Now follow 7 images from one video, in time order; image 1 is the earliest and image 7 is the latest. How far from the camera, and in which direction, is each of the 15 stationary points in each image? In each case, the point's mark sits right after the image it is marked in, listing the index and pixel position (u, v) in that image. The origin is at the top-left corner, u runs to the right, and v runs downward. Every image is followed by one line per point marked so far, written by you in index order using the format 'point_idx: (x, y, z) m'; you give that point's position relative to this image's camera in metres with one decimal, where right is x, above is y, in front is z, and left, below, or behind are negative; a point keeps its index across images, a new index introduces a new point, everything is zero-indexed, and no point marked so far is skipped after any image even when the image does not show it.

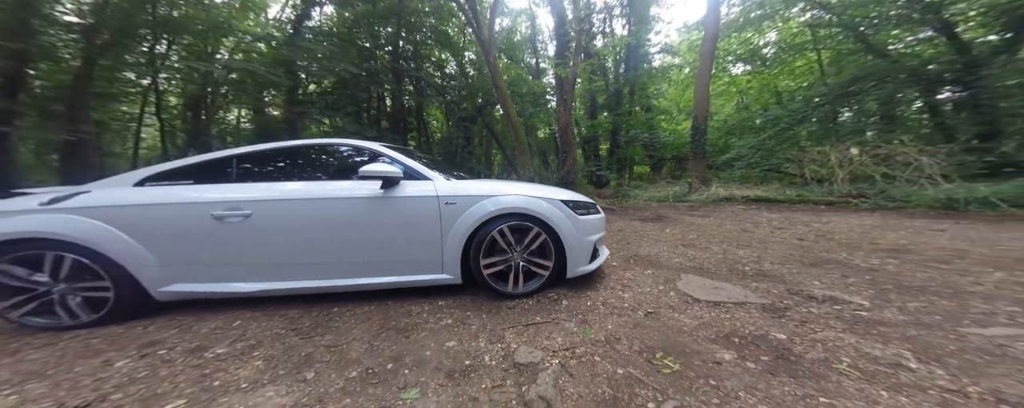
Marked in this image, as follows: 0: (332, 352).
0: (-1.0, -0.8, +1.6) m
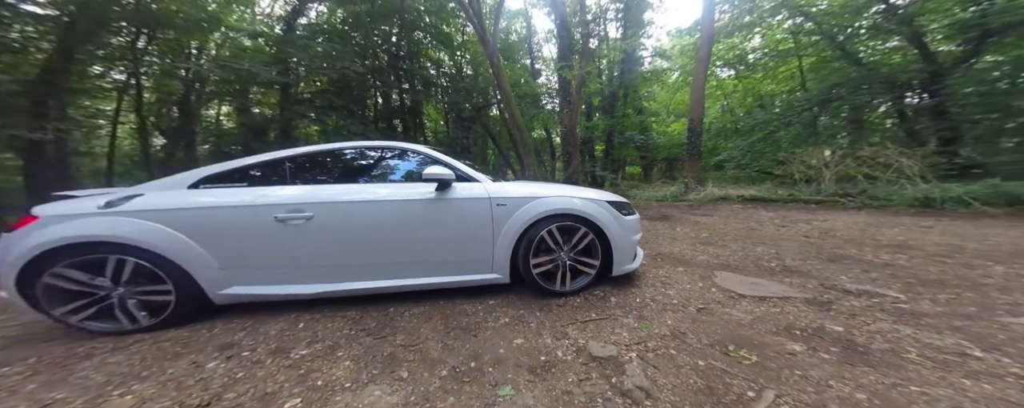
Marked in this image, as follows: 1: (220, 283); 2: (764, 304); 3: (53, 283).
0: (-0.6, -0.8, +1.7) m
1: (-1.8, -0.5, +1.8) m
2: (+1.8, -0.7, +2.1) m
3: (-2.5, -0.4, +1.6) m
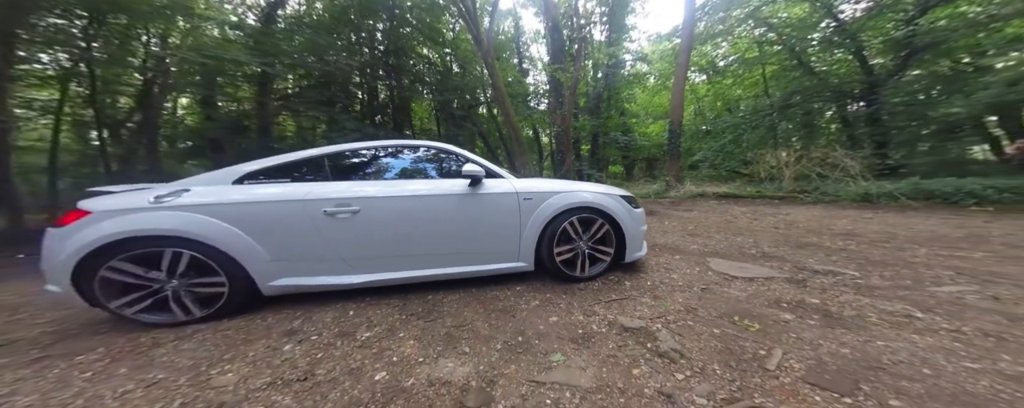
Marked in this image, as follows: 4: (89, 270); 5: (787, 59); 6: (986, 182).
0: (-0.3, -0.8, +1.8) m
1: (-1.6, -0.5, +1.9) m
2: (+2.0, -0.7, +2.4) m
3: (-2.2, -0.4, +1.6) m
4: (-2.3, -0.4, +1.6) m
5: (+10.6, +5.8, +11.3) m
6: (+10.3, +0.5, +6.3) m
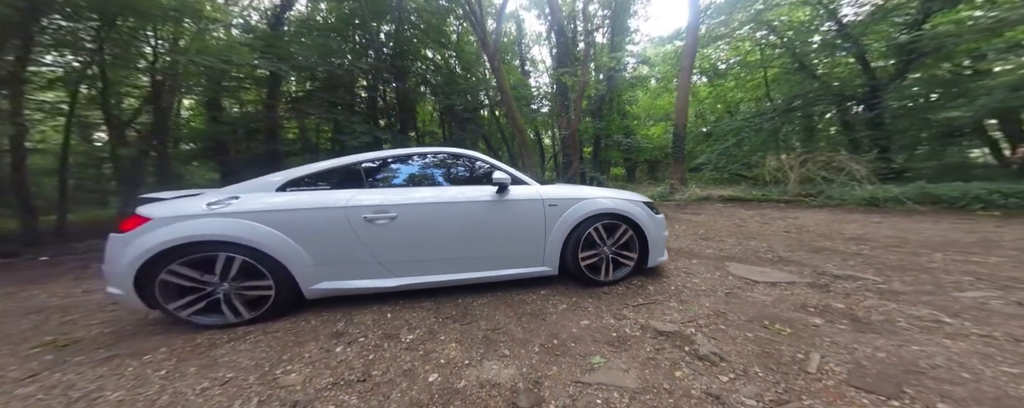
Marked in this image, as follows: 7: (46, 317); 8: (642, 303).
0: (-0.1, -0.8, +1.9) m
1: (-1.3, -0.5, +1.9) m
2: (+2.3, -0.7, +2.5) m
3: (-2.0, -0.4, +1.7) m
4: (-2.0, -0.4, +1.7) m
5: (+10.9, +5.6, +11.4) m
6: (+10.5, +0.4, +6.4) m
7: (-3.1, -0.7, +1.9) m
8: (+1.0, -0.8, +2.2) m
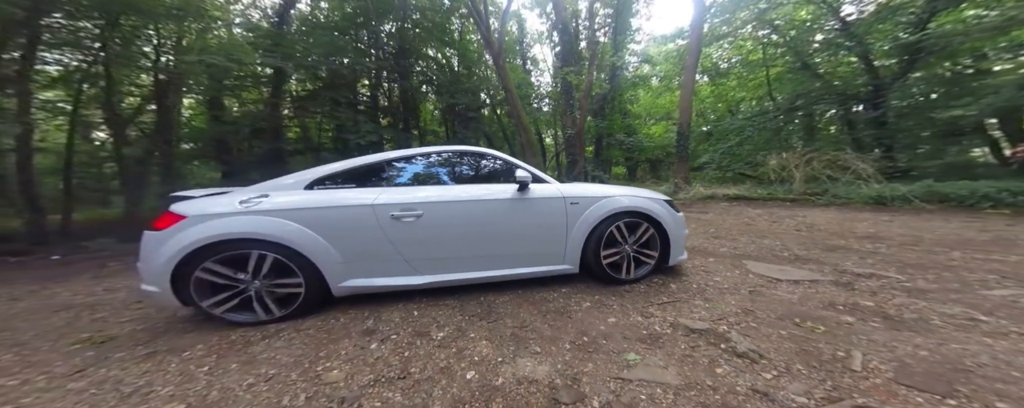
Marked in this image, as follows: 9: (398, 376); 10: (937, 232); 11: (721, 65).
0: (+0.1, -0.8, +1.9) m
1: (-1.1, -0.5, +1.9) m
2: (+2.5, -0.7, +2.5) m
3: (-1.8, -0.4, +1.7) m
4: (-1.8, -0.4, +1.6) m
5: (+11.1, +5.7, +11.4) m
6: (+10.7, +0.4, +6.4) m
7: (-2.9, -0.7, +1.9) m
8: (+1.2, -0.8, +2.2) m
9: (-0.5, -0.8, +1.4) m
10: (+6.8, -0.4, +4.6) m
11: (+10.2, +6.8, +14.1) m
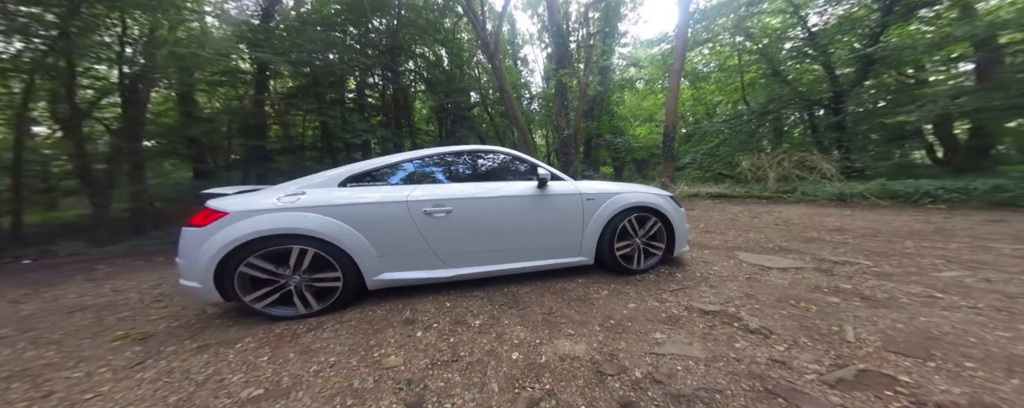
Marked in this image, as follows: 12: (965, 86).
0: (+0.3, -0.8, +2.0) m
1: (-0.9, -0.5, +2.0) m
2: (+2.6, -0.7, +2.8) m
3: (-1.6, -0.4, +1.7) m
4: (-1.6, -0.4, +1.7) m
5: (+10.6, +5.8, +12.2) m
6: (+10.6, +0.5, +7.1) m
7: (-2.7, -0.7, +1.9) m
8: (+1.4, -0.7, +2.4) m
9: (-0.3, -0.8, +1.5) m
10: (+6.8, -0.4, +5.2) m
11: (+9.6, +6.9, +14.8) m
12: (+11.6, +3.0, +7.5) m
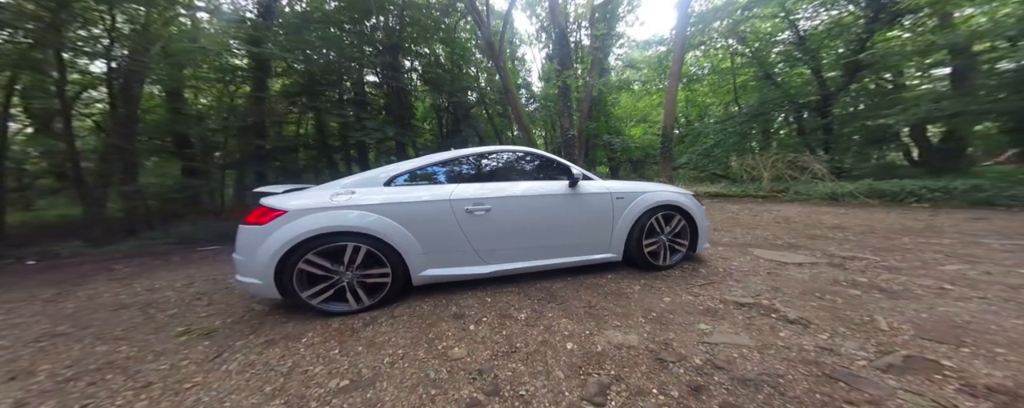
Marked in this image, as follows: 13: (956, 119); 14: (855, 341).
0: (+0.6, -0.8, +2.1) m
1: (-0.6, -0.4, +2.0) m
2: (+2.9, -0.6, +2.9) m
3: (-1.3, -0.4, +1.7) m
4: (-1.3, -0.3, +1.7) m
5: (+10.7, +5.8, +12.5) m
6: (+10.8, +0.5, +7.5) m
7: (-2.3, -0.7, +1.8) m
8: (+1.7, -0.7, +2.5) m
9: (0.0, -0.8, +1.5) m
10: (+7.0, -0.4, +5.4) m
11: (+9.6, +6.9, +15.1) m
12: (+11.8, +3.0, +7.8) m
13: (+11.5, +2.2, +7.5) m
14: (+1.8, -0.7, +1.5) m
